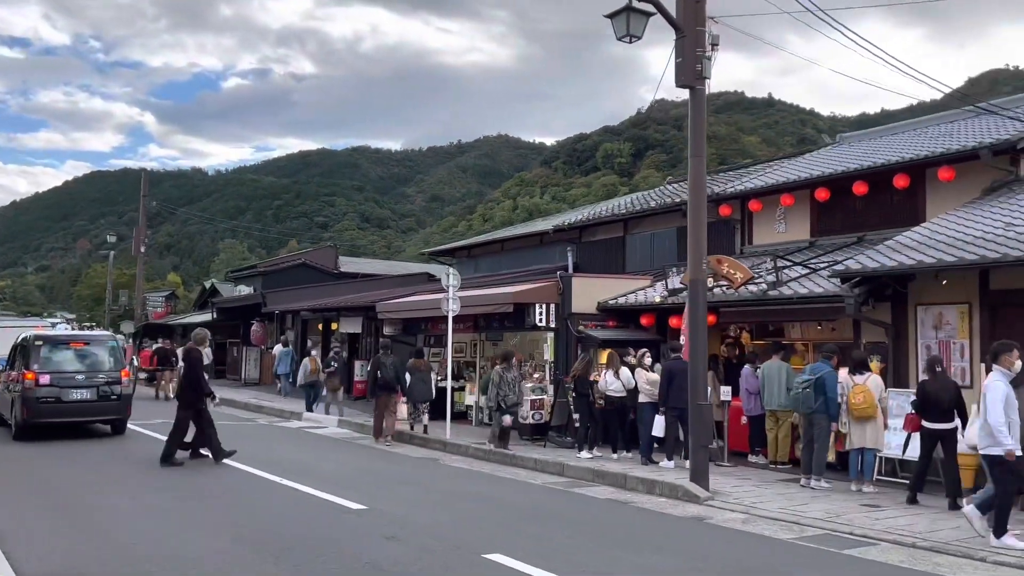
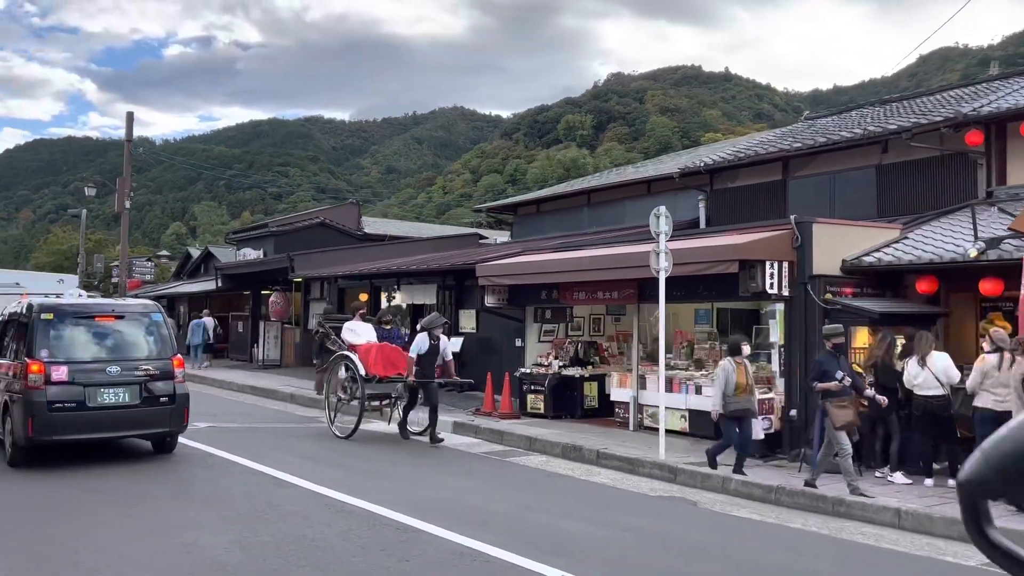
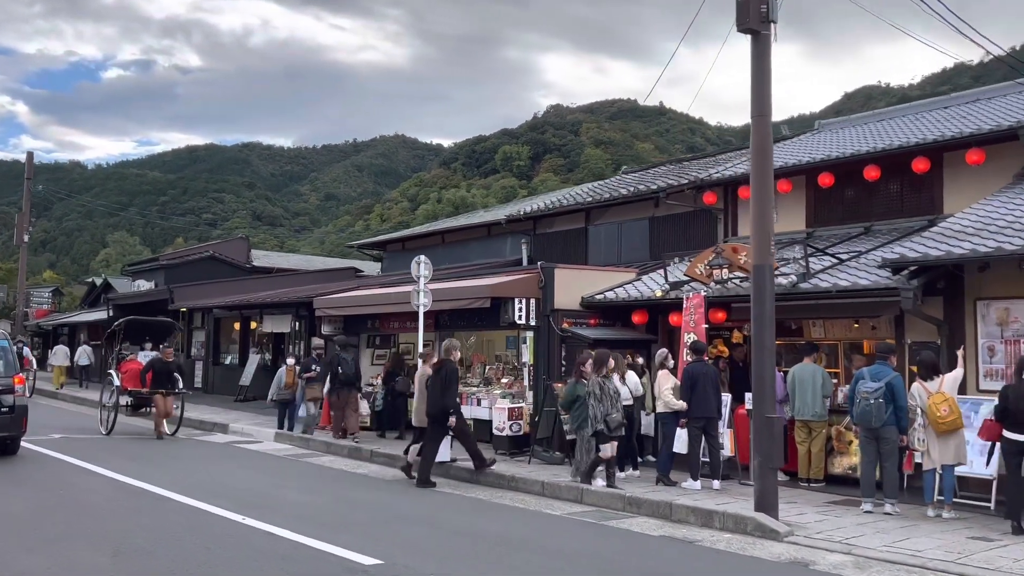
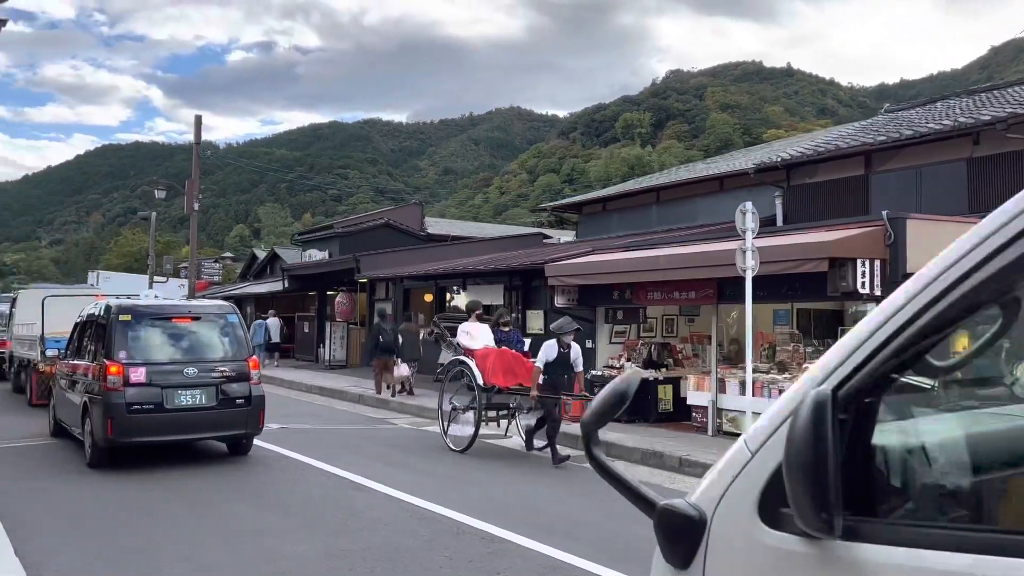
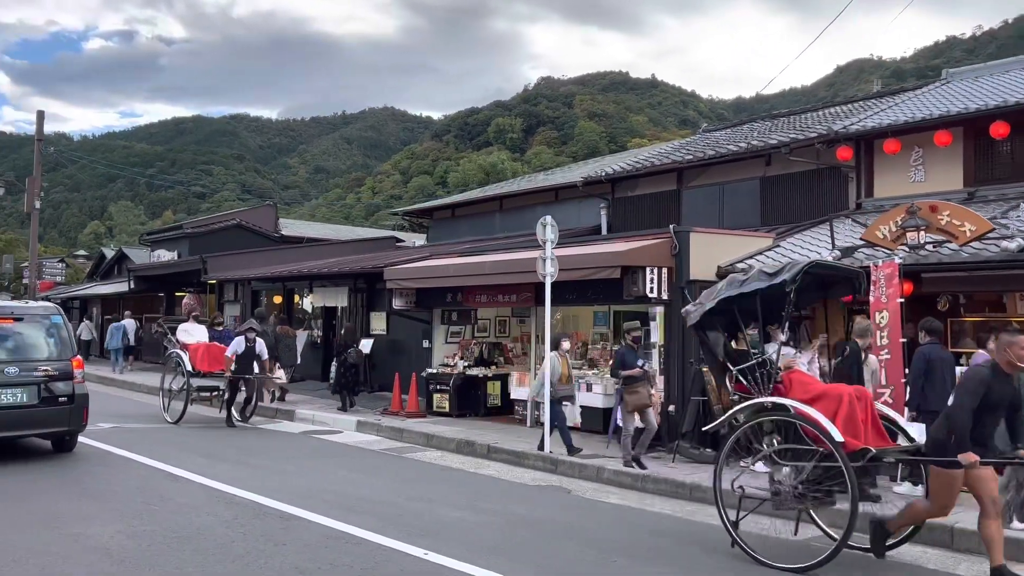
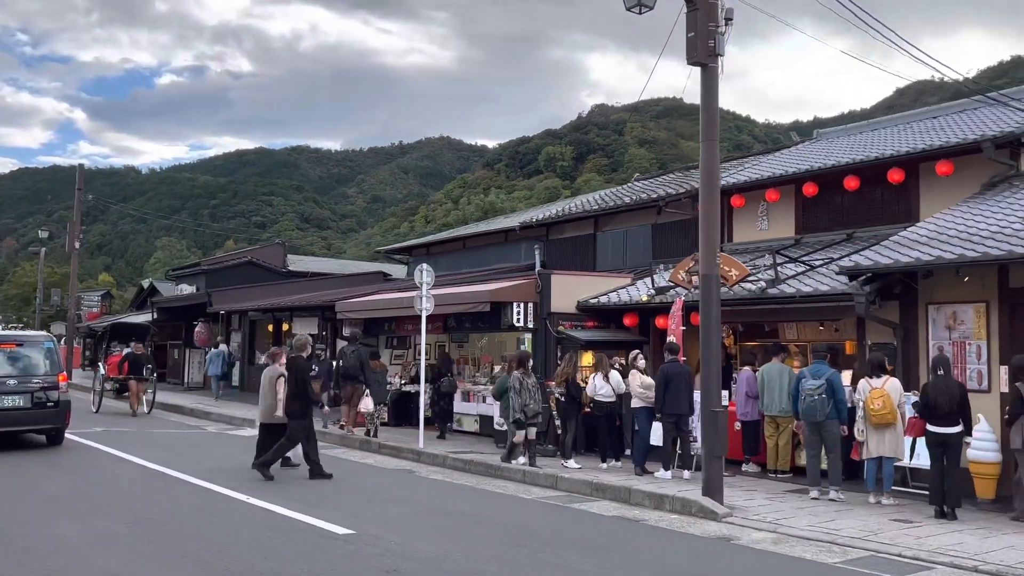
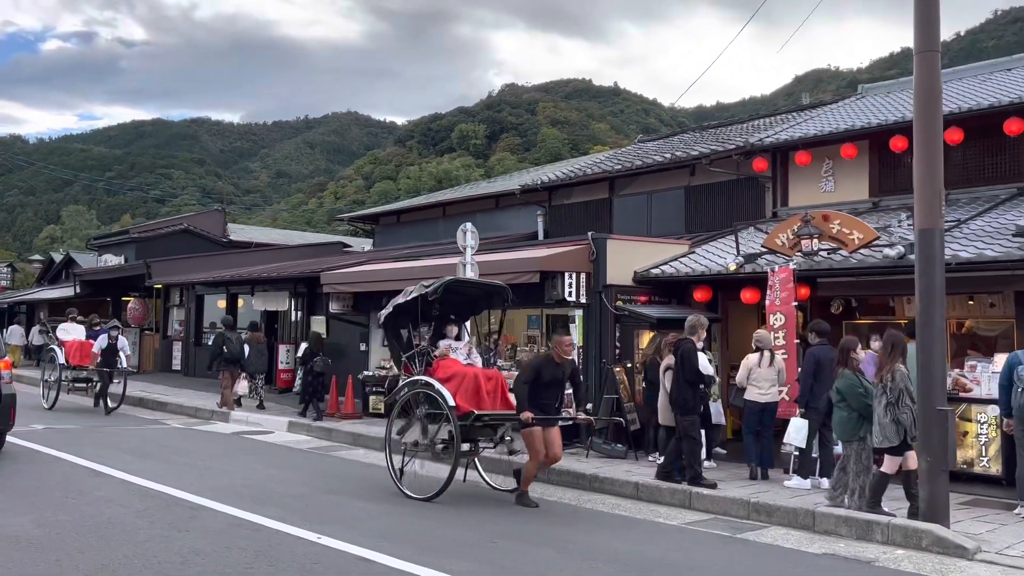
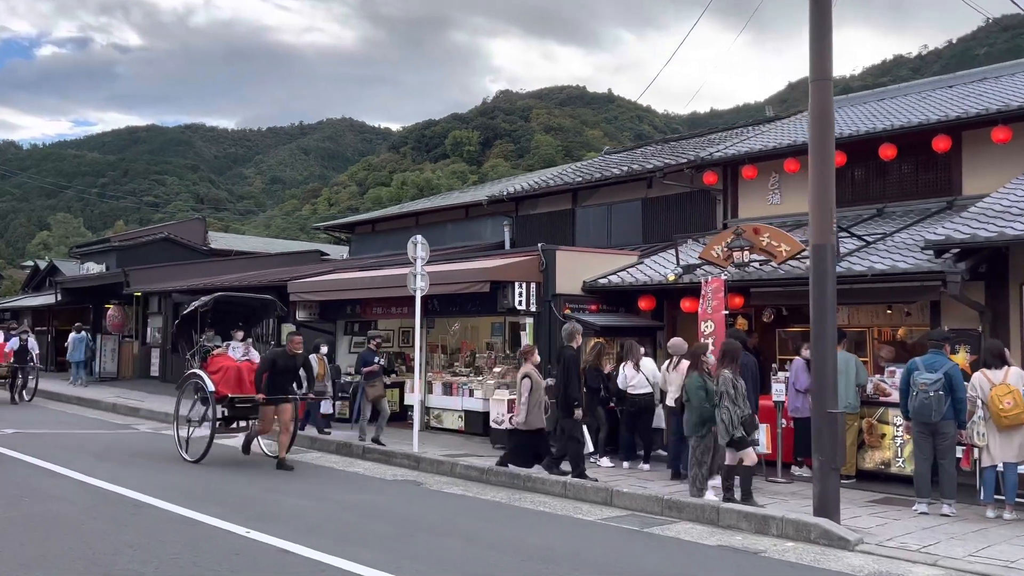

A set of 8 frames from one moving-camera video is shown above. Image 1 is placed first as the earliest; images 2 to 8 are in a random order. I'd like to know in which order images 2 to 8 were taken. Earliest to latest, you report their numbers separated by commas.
6, 3, 8, 7, 5, 2, 4
